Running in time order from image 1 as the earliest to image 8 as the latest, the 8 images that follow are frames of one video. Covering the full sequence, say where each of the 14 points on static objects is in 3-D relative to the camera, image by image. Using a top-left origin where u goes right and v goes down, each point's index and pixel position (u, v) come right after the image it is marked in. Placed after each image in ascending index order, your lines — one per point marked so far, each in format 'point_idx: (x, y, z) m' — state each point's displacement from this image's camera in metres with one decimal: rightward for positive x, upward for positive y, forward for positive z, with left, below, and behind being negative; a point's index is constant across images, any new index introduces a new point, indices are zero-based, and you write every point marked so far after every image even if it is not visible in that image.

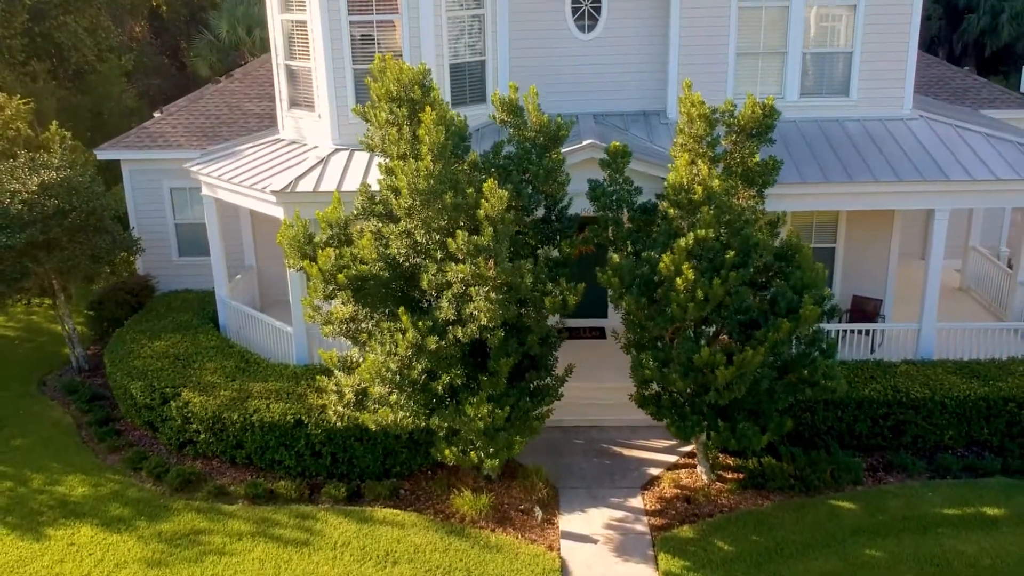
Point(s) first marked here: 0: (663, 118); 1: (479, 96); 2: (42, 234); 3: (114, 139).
0: (+2.3, +2.6, +15.2) m
1: (-0.5, +2.9, +15.2) m
2: (-7.1, +0.8, +15.0) m
3: (-6.9, +2.6, +17.3) m
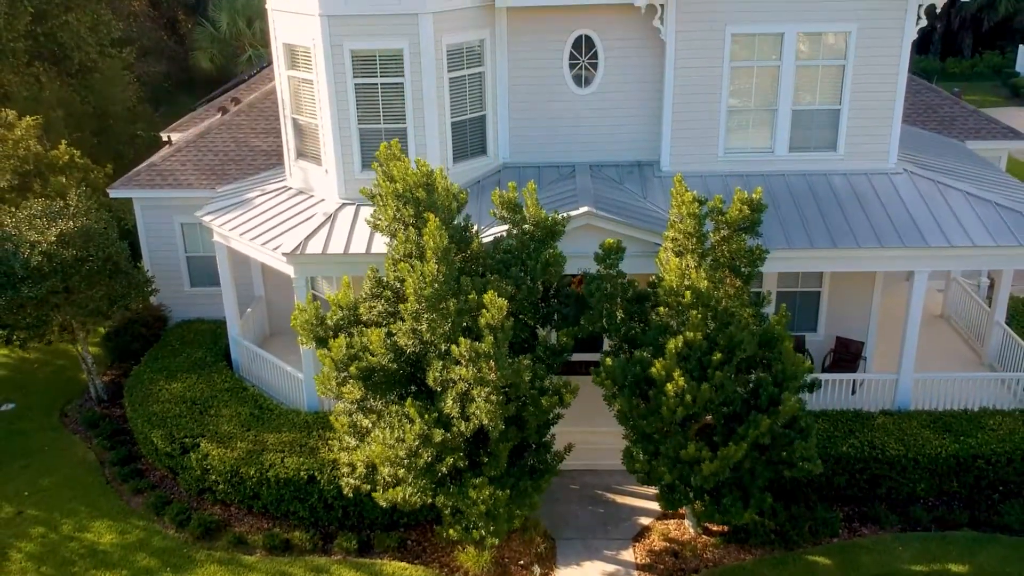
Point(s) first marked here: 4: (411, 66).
0: (+2.3, +1.9, +15.8) m
1: (-0.5, +2.2, +15.8) m
2: (-7.1, +0.1, +15.7) m
3: (-6.9, +2.0, +17.8) m
4: (-1.5, +3.2, +14.5) m
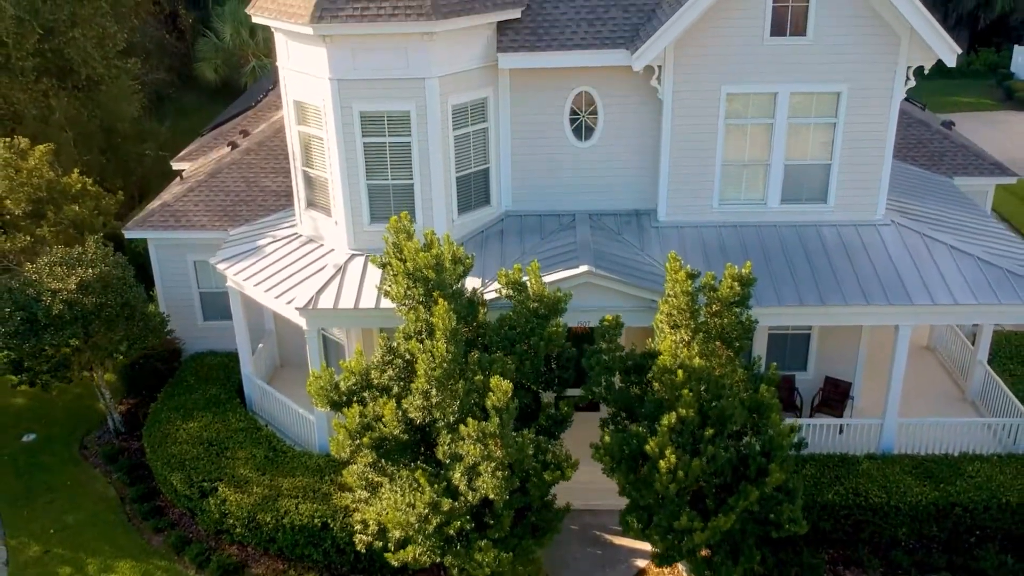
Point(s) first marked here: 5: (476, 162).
0: (+2.3, +1.1, +16.4) m
1: (-0.5, +1.5, +16.4) m
2: (-7.1, -0.7, +16.3) m
3: (-6.9, +1.3, +18.4) m
4: (-1.4, +2.5, +15.1) m
5: (-0.6, +2.0, +16.0) m
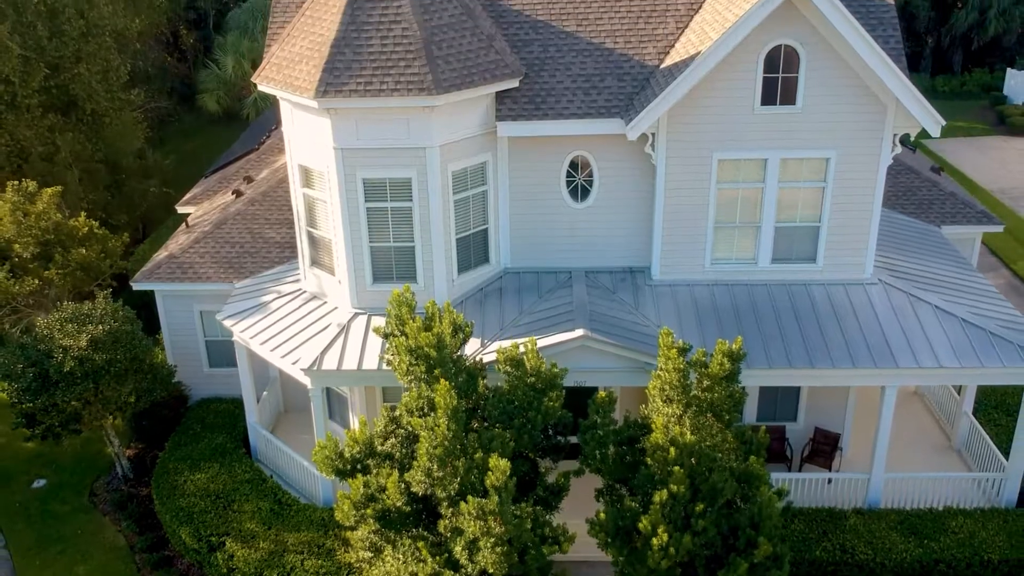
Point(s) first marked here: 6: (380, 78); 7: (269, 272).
0: (+2.3, +0.2, +16.9) m
1: (-0.5, +0.5, +16.8) m
2: (-7.1, -1.6, +16.8) m
3: (-6.9, +0.4, +18.9) m
4: (-1.5, +1.5, +15.5) m
5: (-0.6, +1.1, +16.5) m
6: (-1.9, +3.1, +14.5) m
7: (-4.5, +0.3, +18.5) m
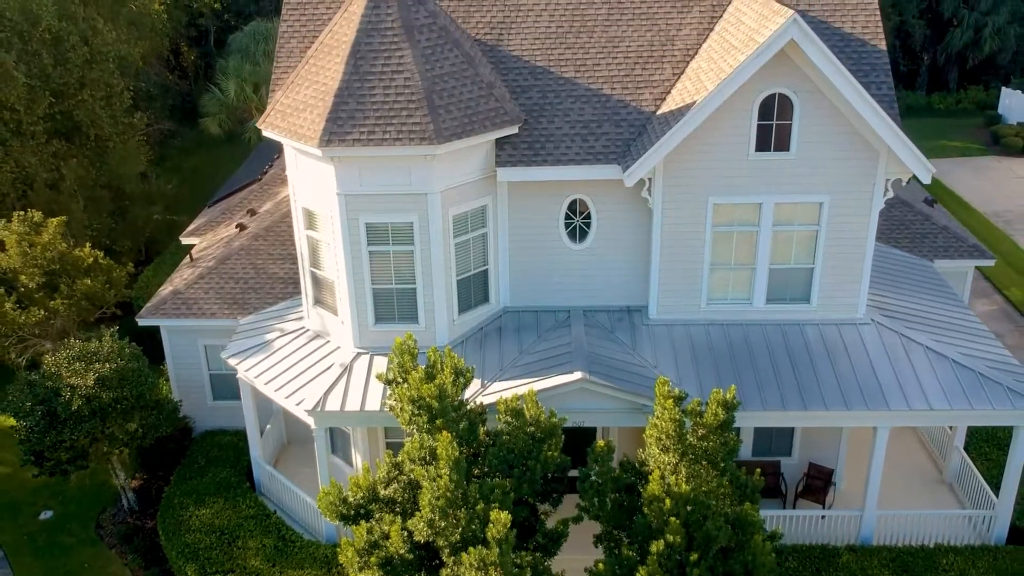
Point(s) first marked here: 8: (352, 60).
0: (+2.3, -0.5, +17.2) m
1: (-0.5, -0.2, +17.2) m
2: (-7.1, -2.3, +17.1) m
3: (-7.0, -0.3, +19.2) m
4: (-1.5, +0.8, +15.9) m
5: (-0.6, +0.4, +16.8) m
6: (-1.9, +2.4, +14.8) m
7: (-4.5, -0.4, +18.8) m
8: (-2.5, +3.5, +15.2) m
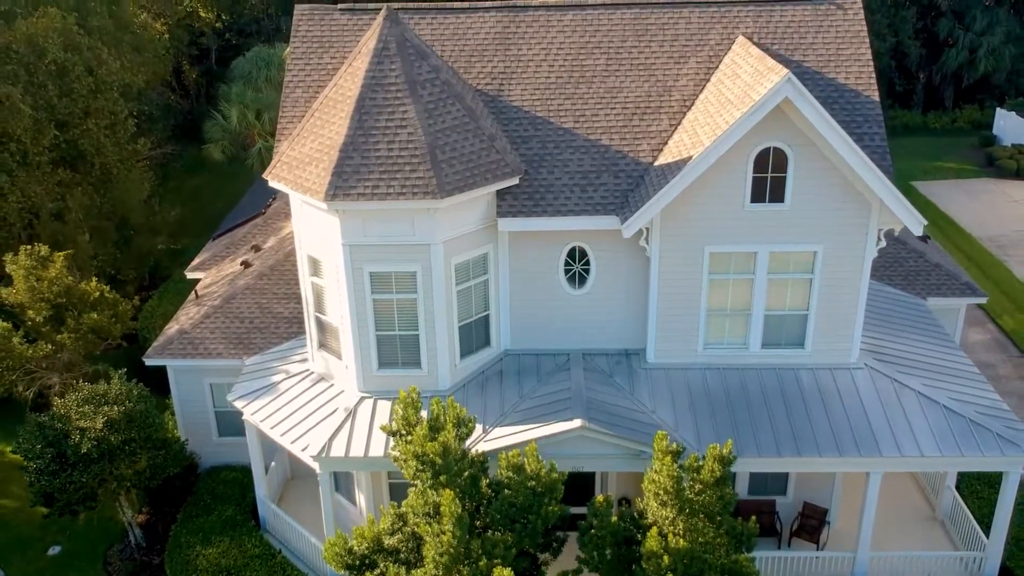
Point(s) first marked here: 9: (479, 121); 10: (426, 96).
0: (+2.3, -1.3, +17.6) m
1: (-0.5, -1.0, +17.5) m
2: (-7.1, -3.1, +17.5) m
3: (-6.9, -1.1, +19.5) m
4: (-1.4, 0.0, +16.2) m
5: (-0.6, -0.4, +17.2) m
6: (-1.9, +1.6, +15.1) m
7: (-4.5, -1.2, +19.1) m
8: (-2.4, +2.7, +15.5) m
9: (-0.5, +2.7, +16.2) m
10: (-1.4, +3.0, +15.8) m
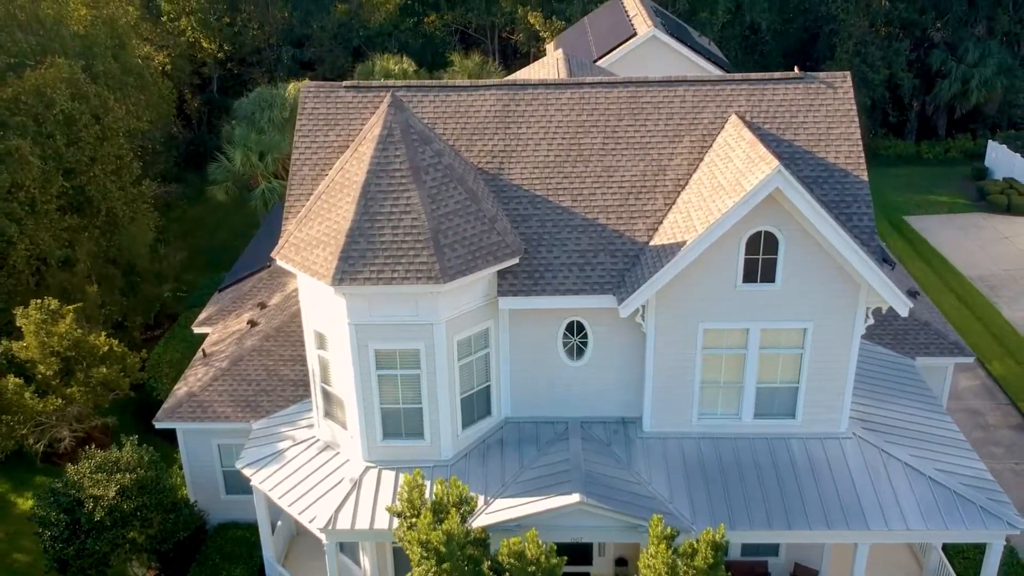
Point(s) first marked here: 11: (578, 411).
0: (+2.3, -2.6, +18.1) m
1: (-0.5, -2.2, +18.1) m
2: (-7.1, -4.4, +18.0) m
3: (-6.9, -2.4, +20.1) m
4: (-1.4, -1.2, +16.8) m
5: (-0.6, -1.7, +17.7) m
6: (-1.9, +0.3, +15.7) m
7: (-4.5, -2.5, +19.7) m
8: (-2.4, +1.4, +16.1) m
9: (-0.5, +1.4, +16.7) m
10: (-1.4, +1.8, +16.3) m
11: (+1.2, -2.3, +18.4) m
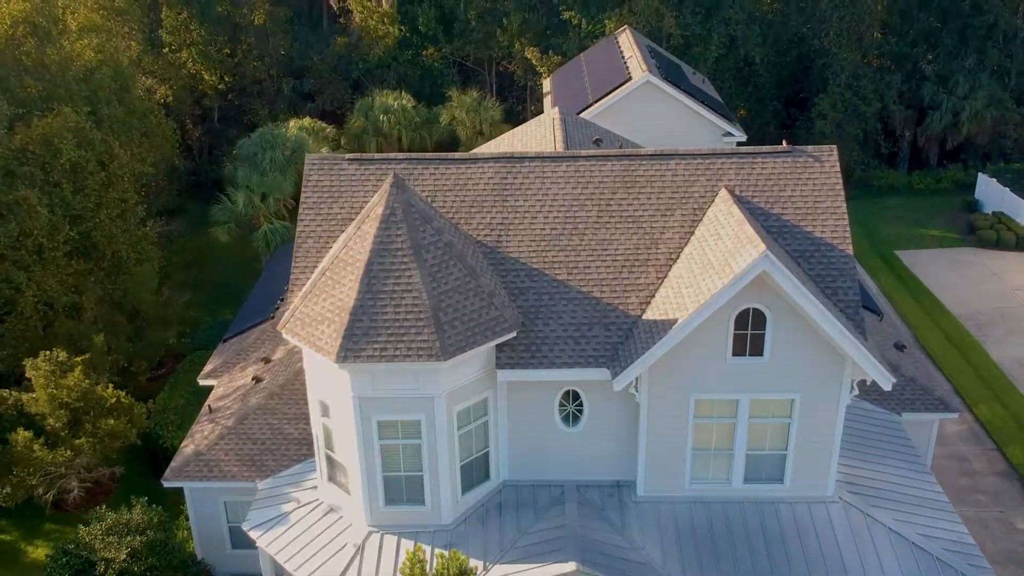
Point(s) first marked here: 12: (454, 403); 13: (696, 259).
0: (+2.3, -3.9, +18.7) m
1: (-0.5, -3.5, +18.7) m
2: (-7.1, -5.7, +18.6) m
3: (-7.0, -3.7, +20.7) m
4: (-1.5, -2.5, +17.4) m
5: (-0.6, -3.0, +18.3) m
6: (-1.9, -1.0, +16.3) m
7: (-4.6, -3.8, +20.3) m
8: (-2.5, +0.1, +16.7) m
9: (-0.6, +0.2, +17.3) m
10: (-1.4, +0.5, +17.0) m
11: (+1.2, -3.6, +19.0) m
12: (-1.0, -2.0, +17.4) m
13: (+3.2, +0.5, +17.5) m
